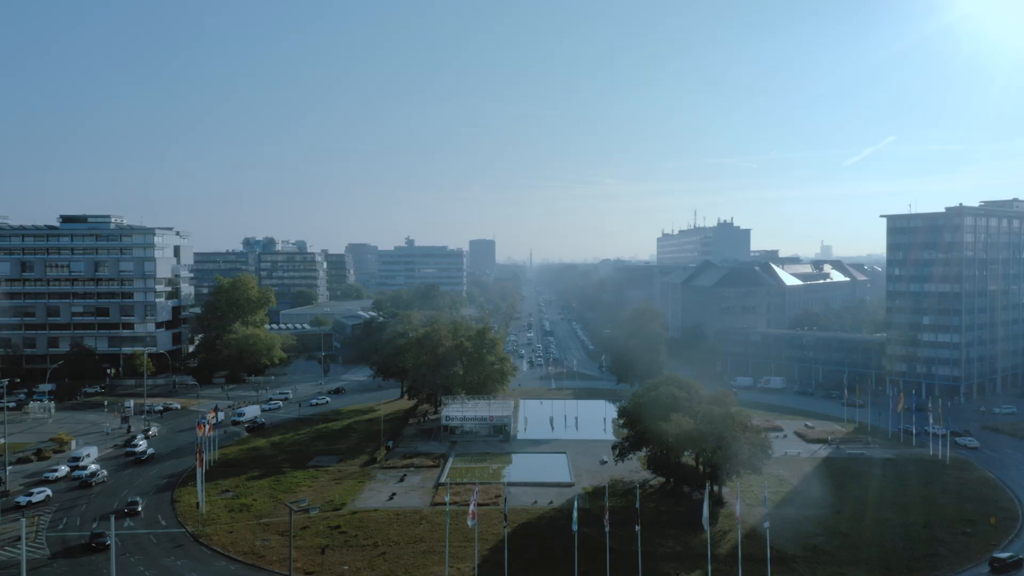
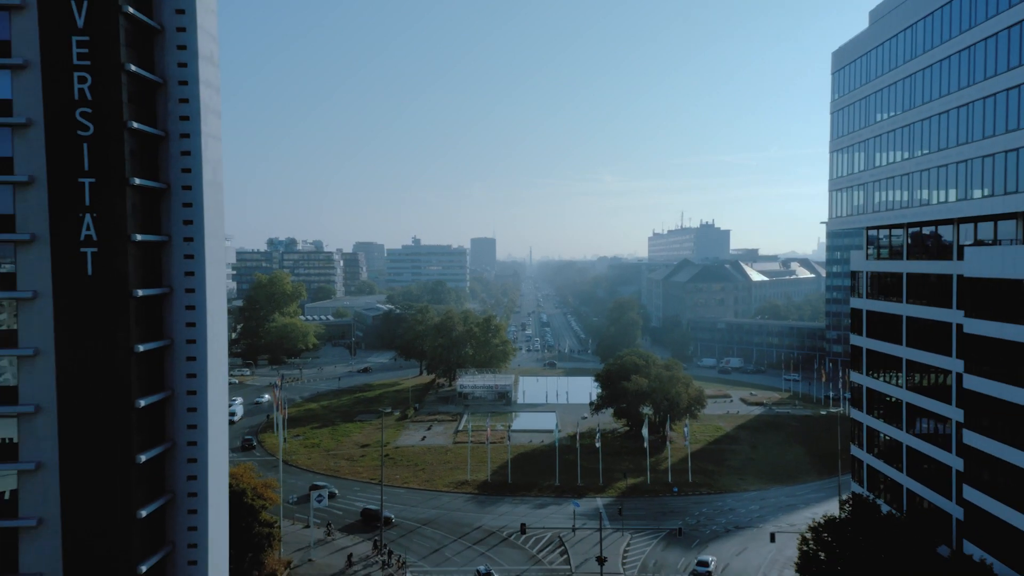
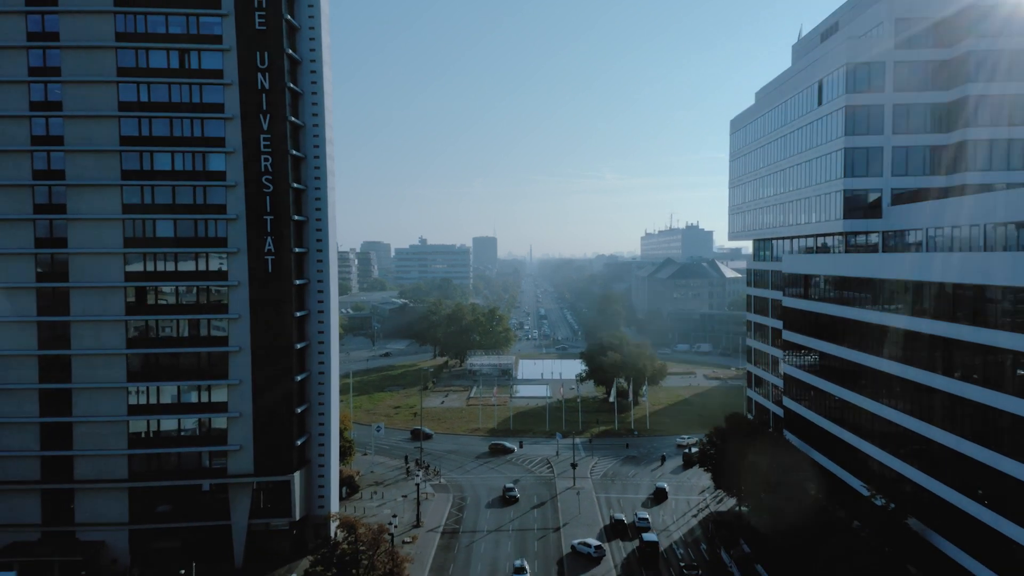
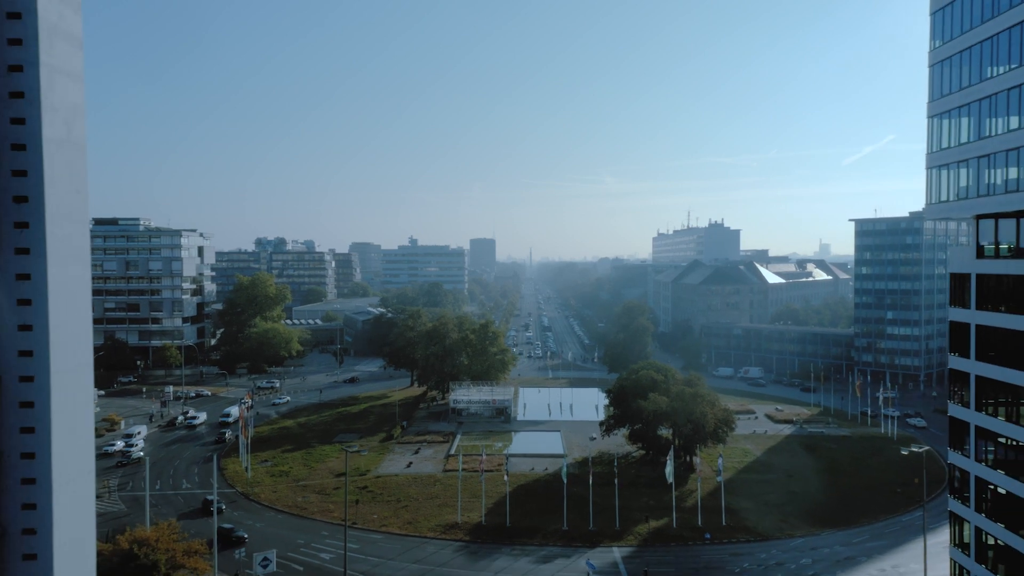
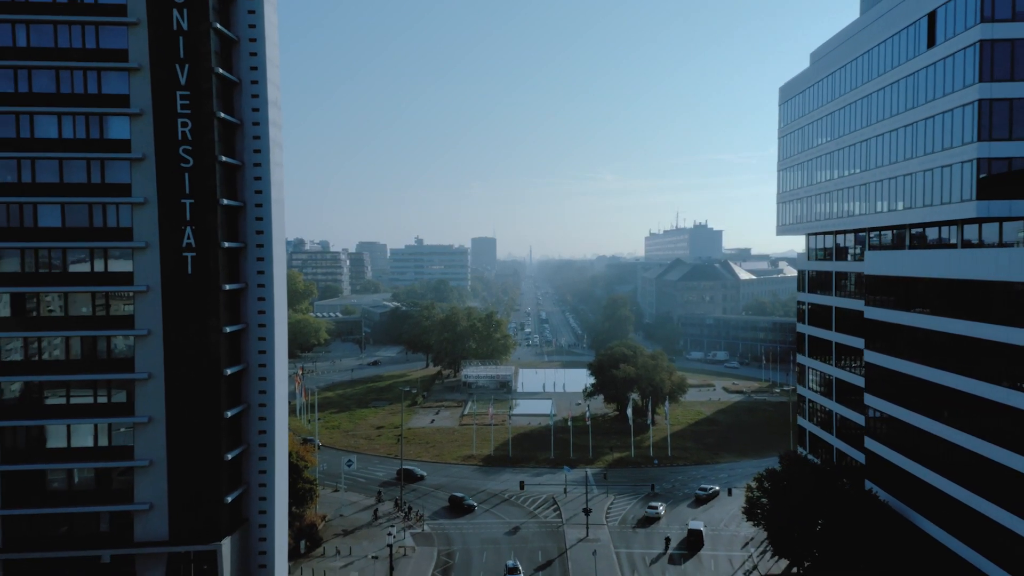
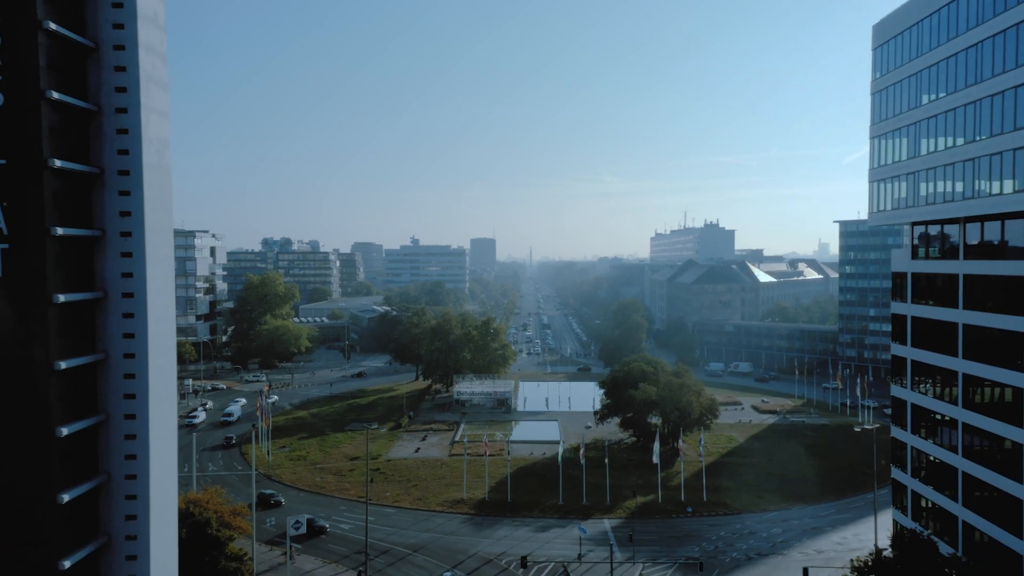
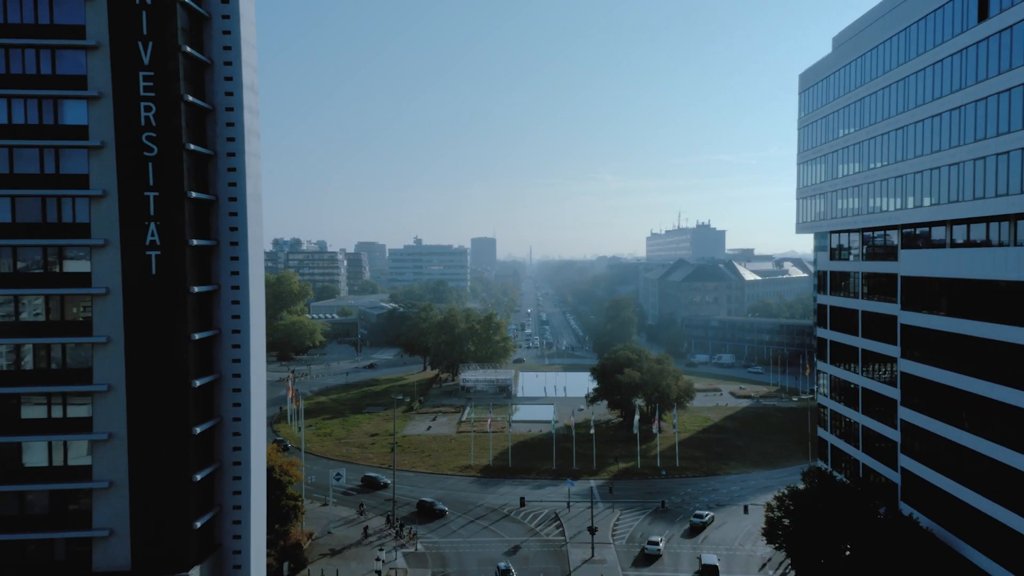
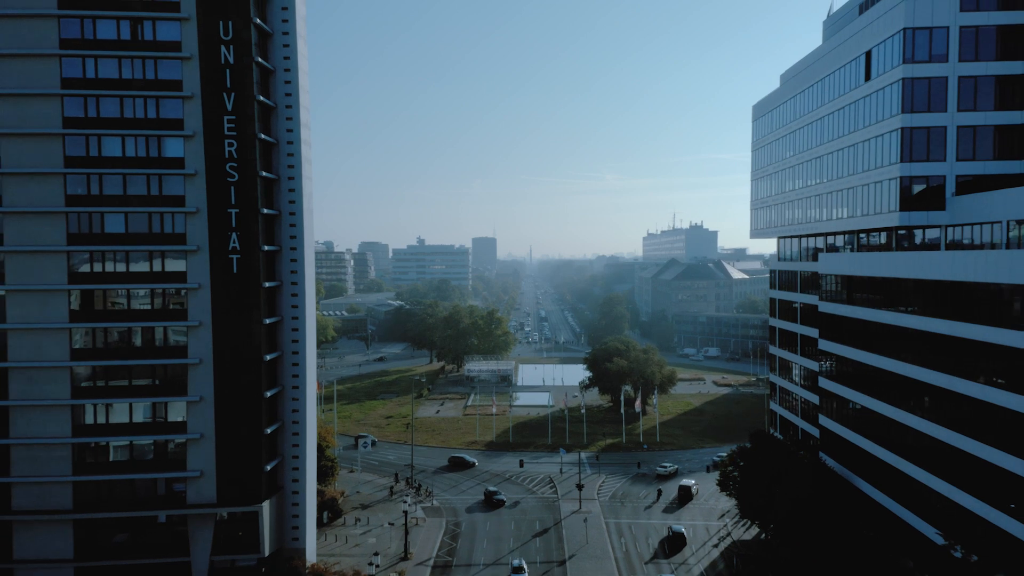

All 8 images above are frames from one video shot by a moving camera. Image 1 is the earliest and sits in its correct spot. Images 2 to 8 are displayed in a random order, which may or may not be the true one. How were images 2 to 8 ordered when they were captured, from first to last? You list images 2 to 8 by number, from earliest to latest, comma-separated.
4, 6, 2, 7, 5, 8, 3
